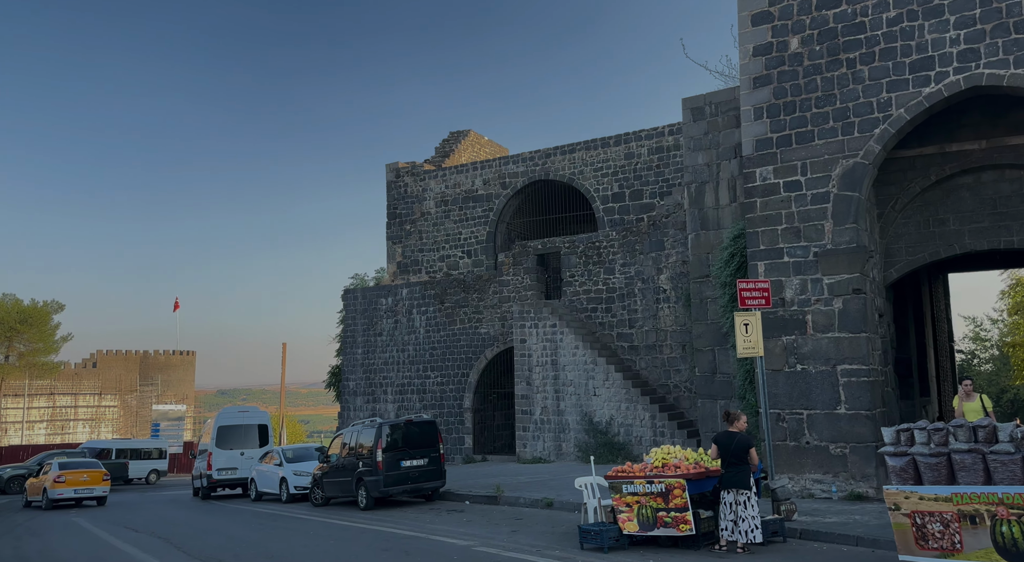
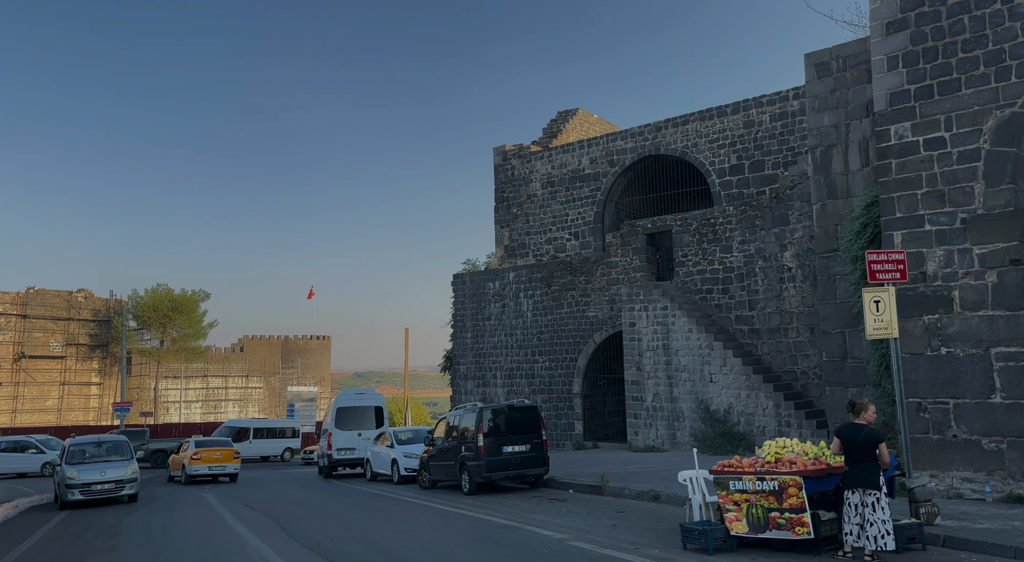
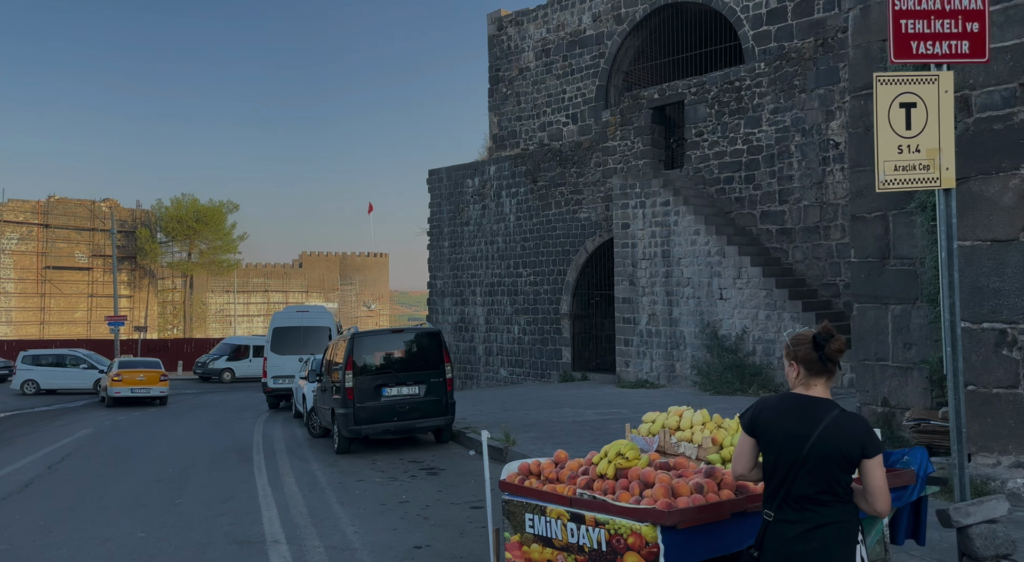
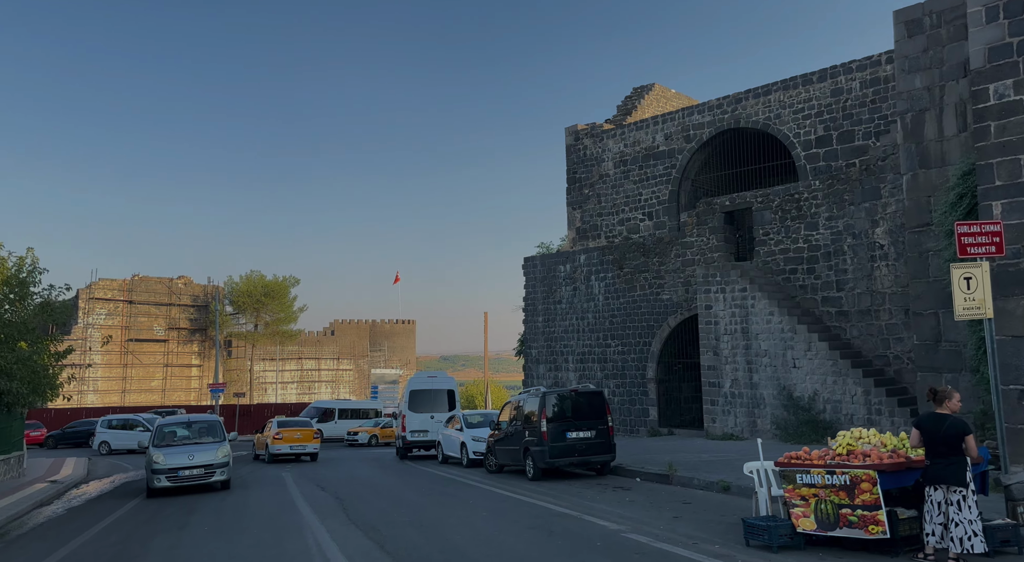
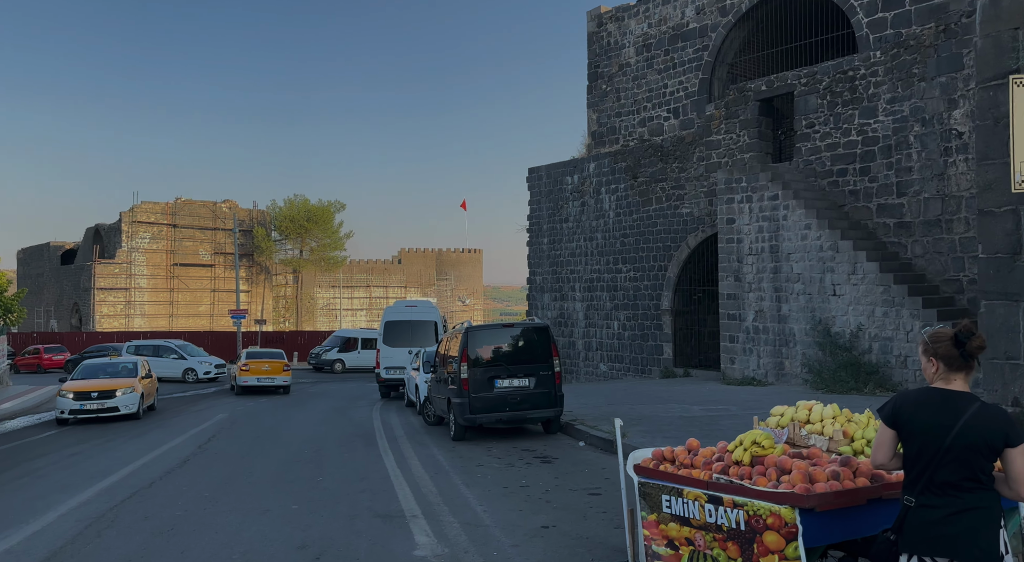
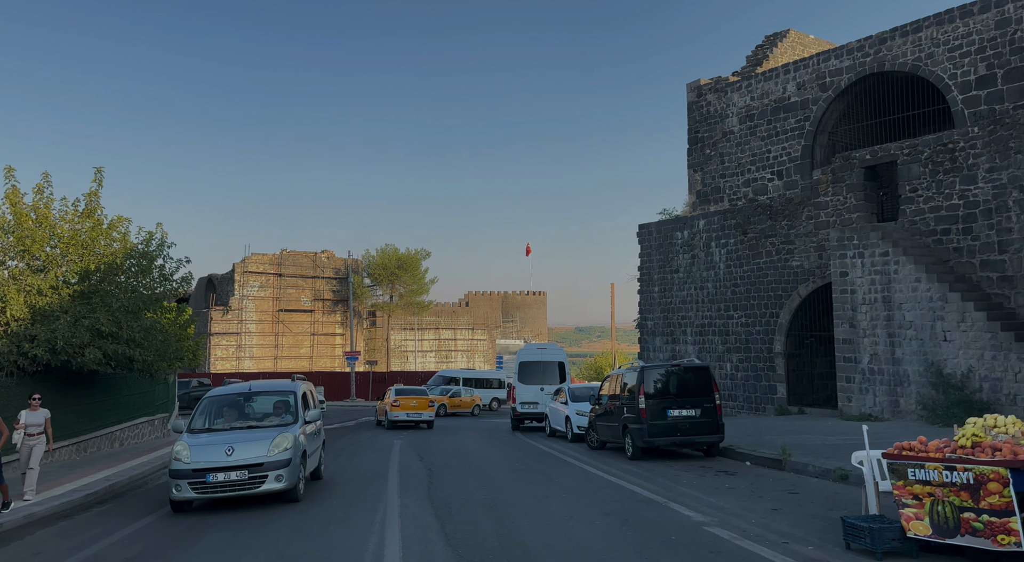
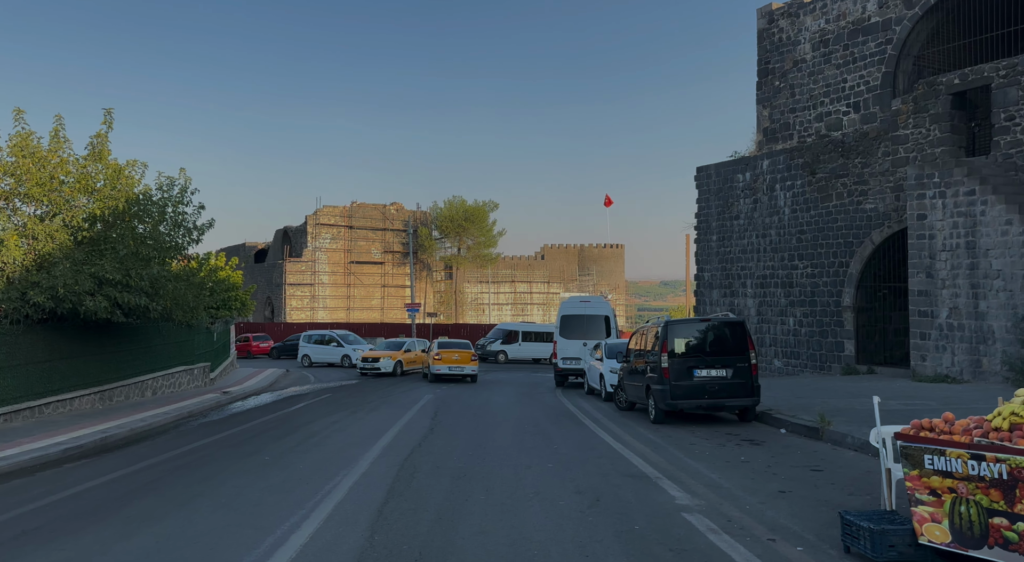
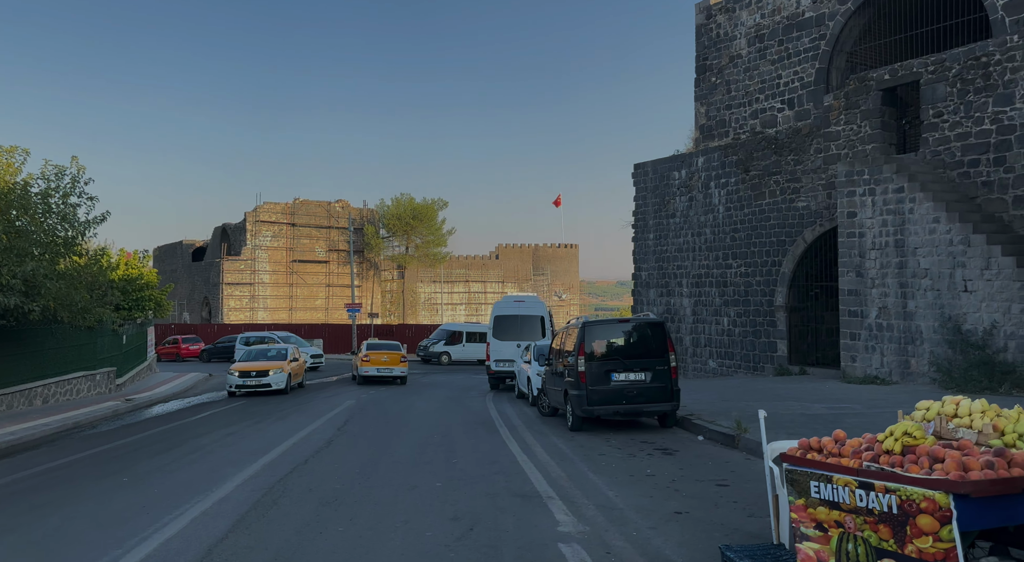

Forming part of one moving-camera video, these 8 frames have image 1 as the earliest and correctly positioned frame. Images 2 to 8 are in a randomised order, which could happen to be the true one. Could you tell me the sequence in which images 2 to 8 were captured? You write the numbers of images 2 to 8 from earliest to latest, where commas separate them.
2, 4, 6, 7, 8, 5, 3
